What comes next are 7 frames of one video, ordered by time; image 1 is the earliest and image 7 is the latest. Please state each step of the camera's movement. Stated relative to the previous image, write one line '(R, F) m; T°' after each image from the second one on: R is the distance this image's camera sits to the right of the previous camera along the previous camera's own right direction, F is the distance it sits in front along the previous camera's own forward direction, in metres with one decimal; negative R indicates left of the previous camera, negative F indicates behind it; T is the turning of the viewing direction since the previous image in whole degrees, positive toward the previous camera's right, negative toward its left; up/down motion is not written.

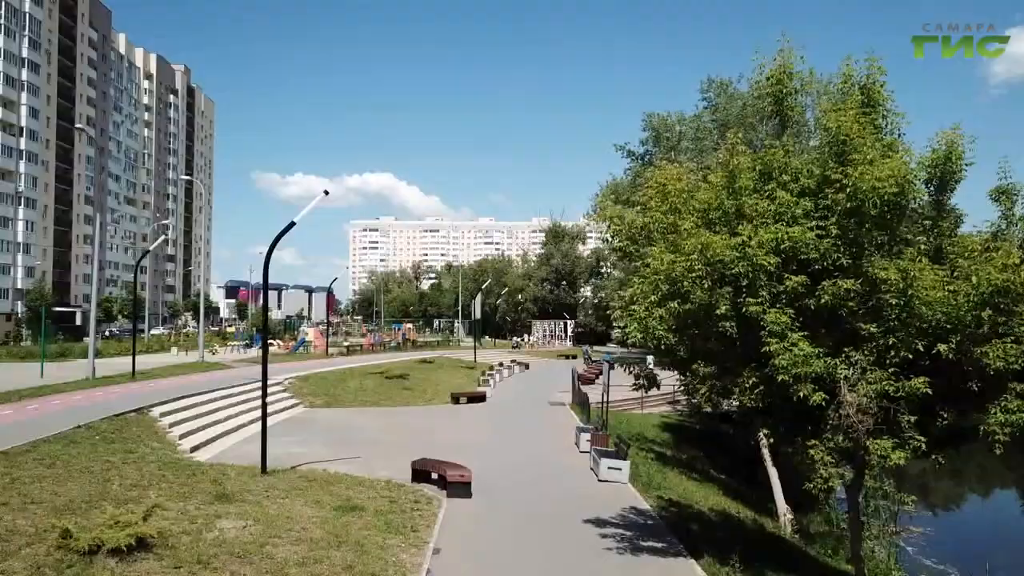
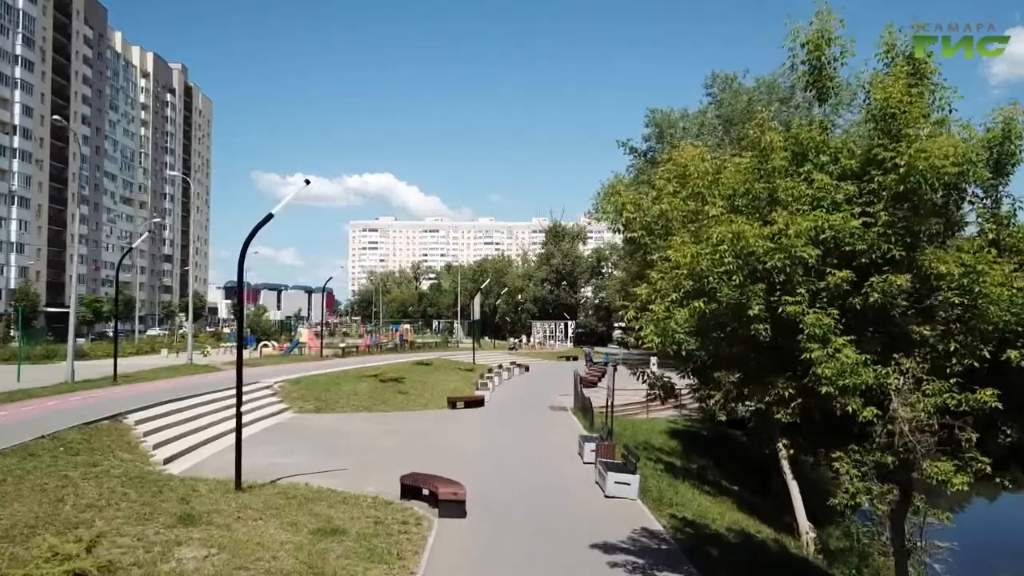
(0.0, +1.2) m; 0°
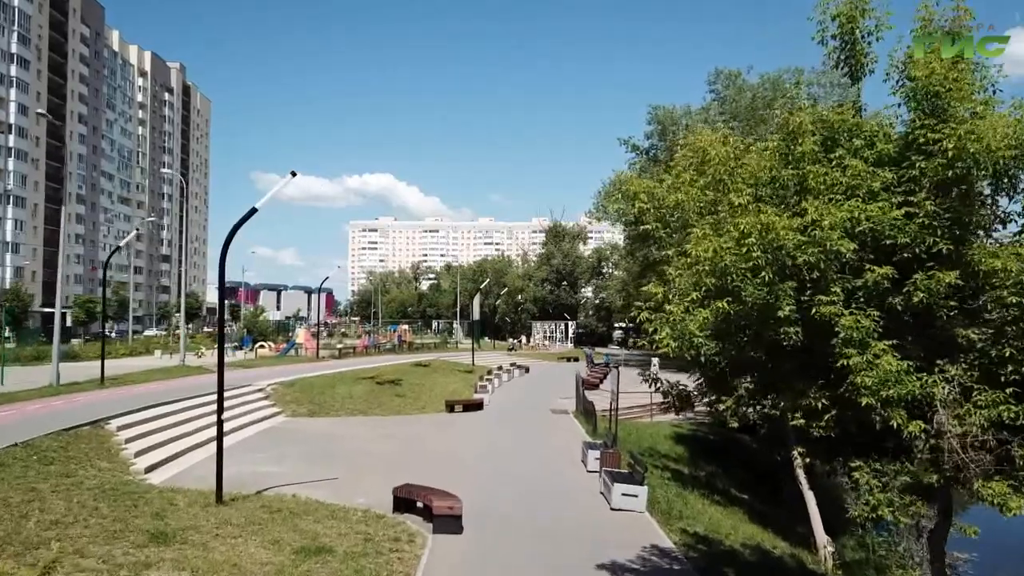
(0.0, +0.8) m; 0°
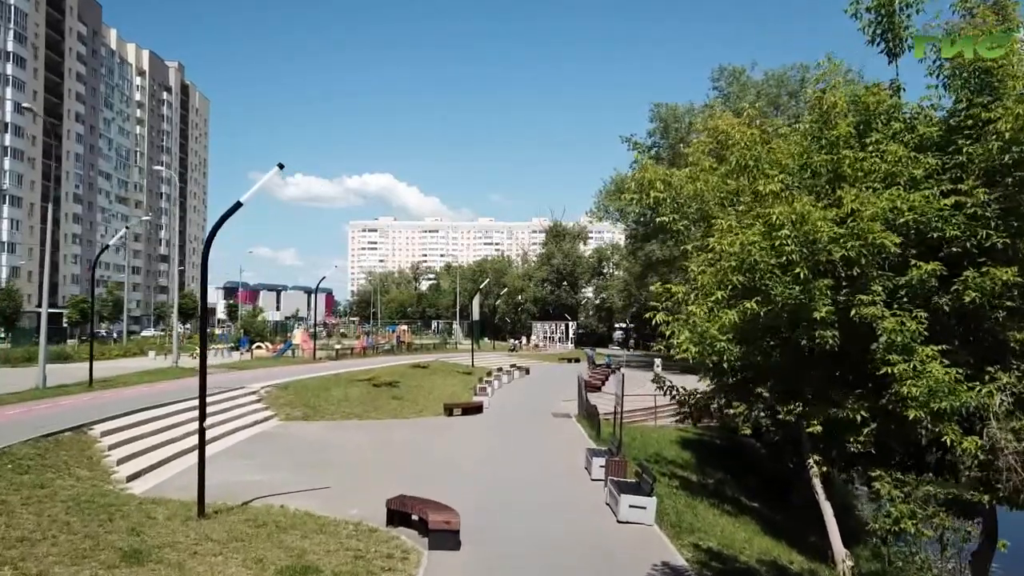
(0.0, +0.7) m; 0°
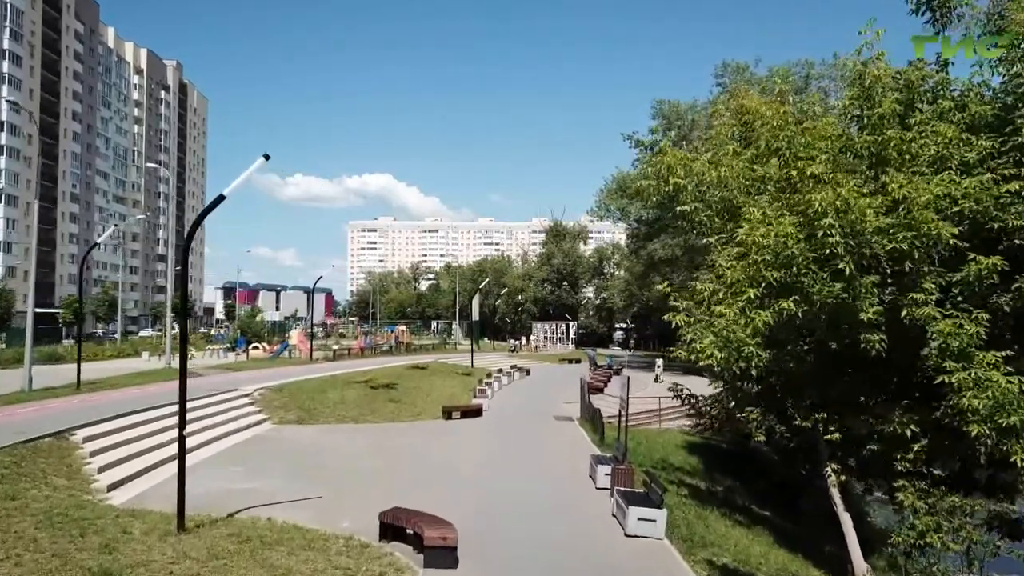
(0.0, +0.7) m; 0°
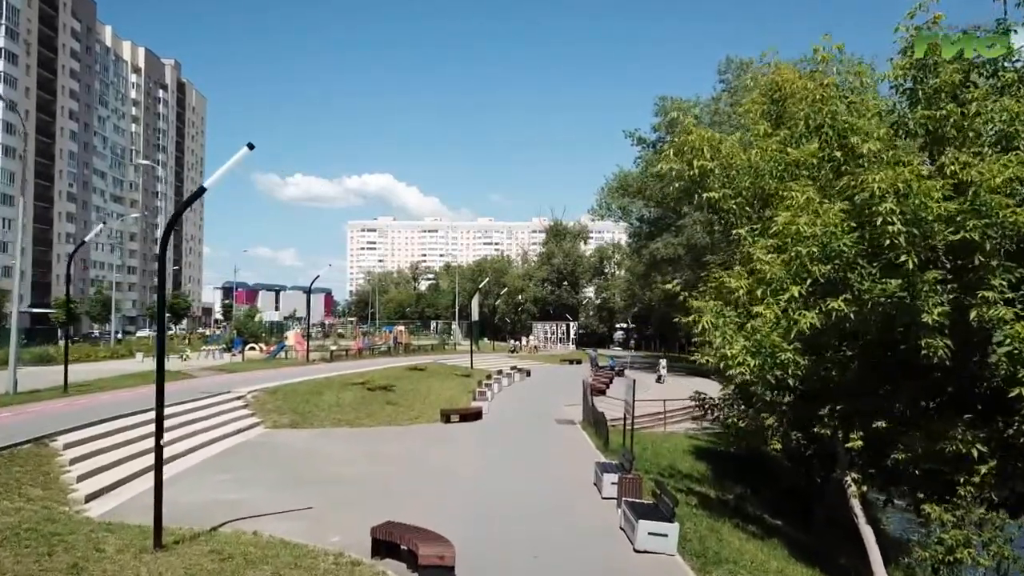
(0.0, +0.7) m; 0°
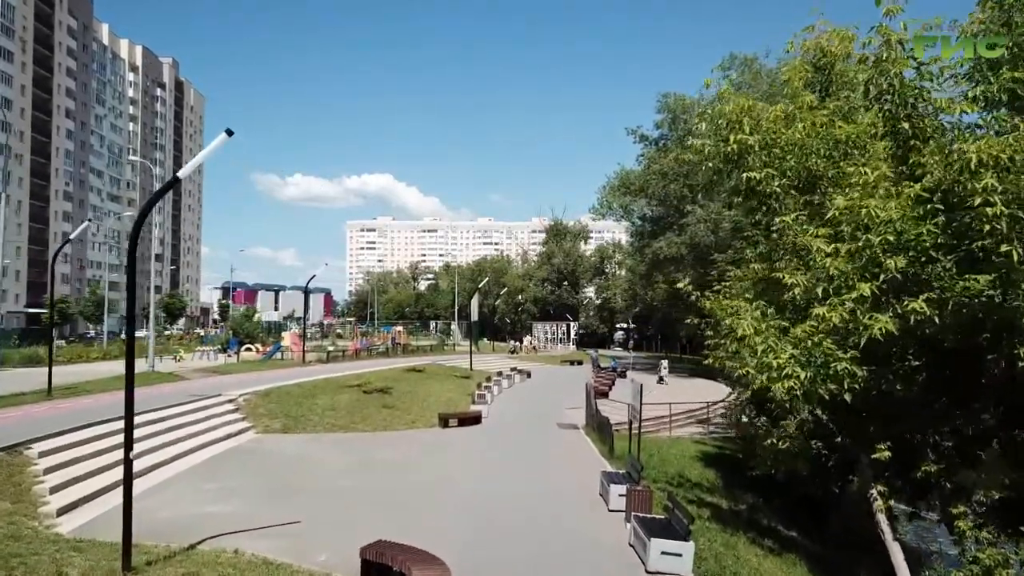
(0.0, +0.8) m; 0°
